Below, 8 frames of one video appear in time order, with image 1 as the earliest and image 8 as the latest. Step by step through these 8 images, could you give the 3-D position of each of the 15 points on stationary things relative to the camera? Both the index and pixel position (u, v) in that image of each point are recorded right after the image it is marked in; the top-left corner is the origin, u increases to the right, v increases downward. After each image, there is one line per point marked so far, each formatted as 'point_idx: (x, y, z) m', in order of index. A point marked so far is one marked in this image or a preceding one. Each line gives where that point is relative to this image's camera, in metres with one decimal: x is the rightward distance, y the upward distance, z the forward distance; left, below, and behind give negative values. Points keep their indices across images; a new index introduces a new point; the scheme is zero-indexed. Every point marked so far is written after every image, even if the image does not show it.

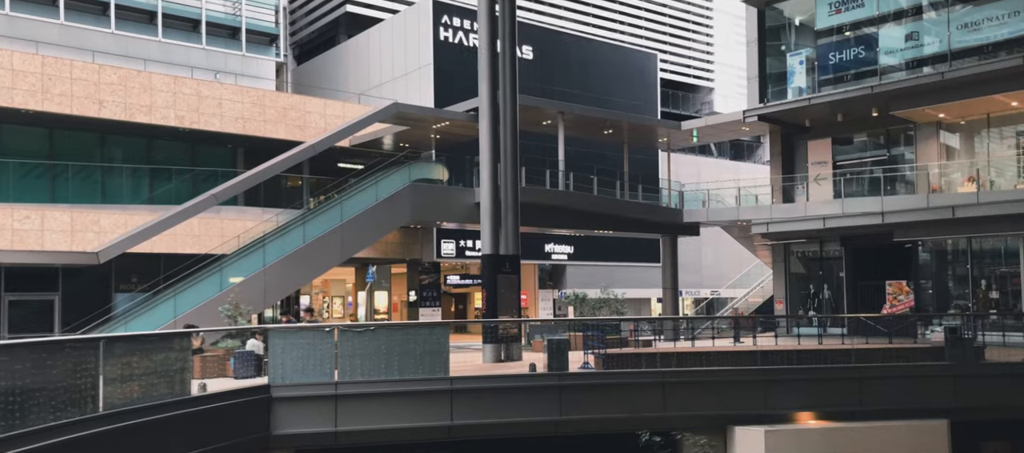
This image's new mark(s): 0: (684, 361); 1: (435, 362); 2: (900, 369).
0: (+2.9, -2.3, +16.1) m
1: (-1.2, -2.2, +14.7) m
2: (+6.9, -2.5, +16.7) m
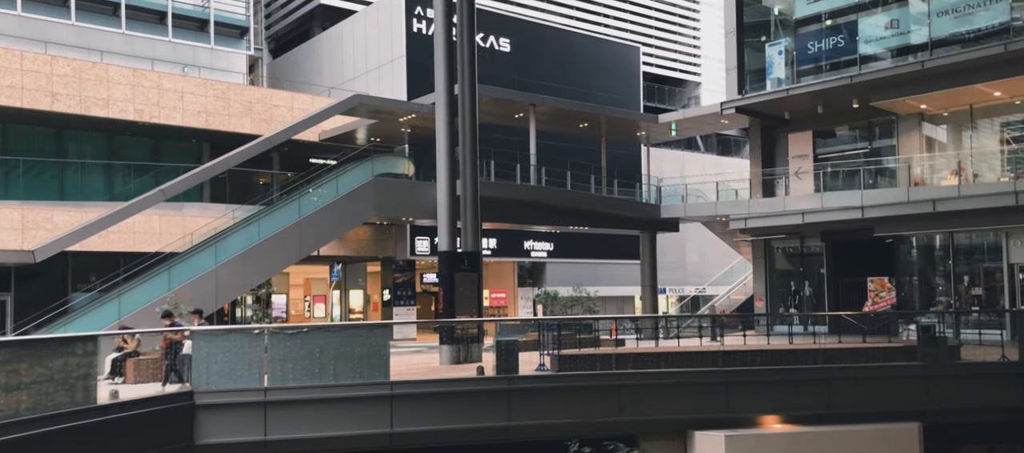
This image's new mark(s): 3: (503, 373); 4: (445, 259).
0: (+2.1, -2.2, +15.2) m
1: (-2.1, -2.1, +13.8) m
2: (+6.1, -2.4, +15.8) m
3: (-0.1, -2.3, +14.5) m
4: (-1.4, -0.7, +19.1) m
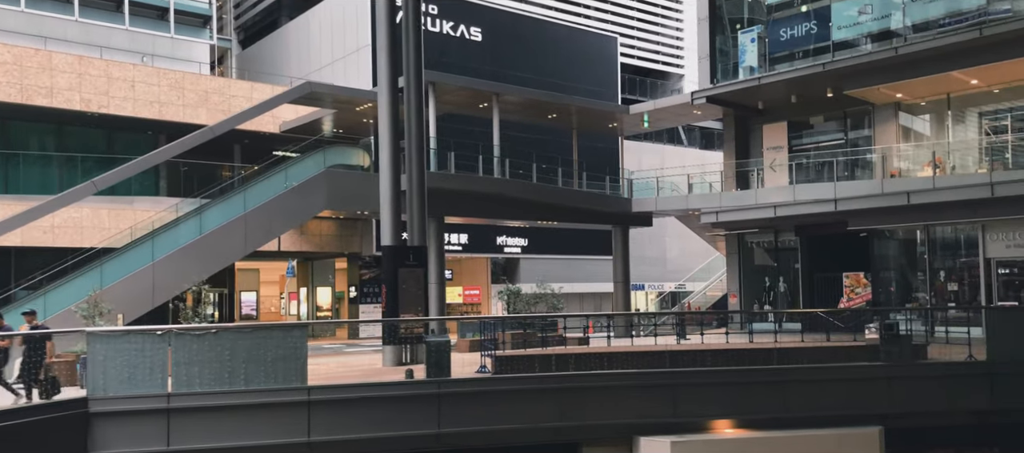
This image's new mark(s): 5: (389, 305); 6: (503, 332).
0: (+1.1, -2.1, +14.3) m
1: (-3.1, -2.0, +12.8) m
2: (+5.0, -2.3, +14.9) m
3: (-1.1, -2.2, +13.5) m
4: (-2.4, -0.5, +18.1) m
5: (-2.4, -1.6, +18.0) m
6: (-0.1, -1.6, +14.0) m
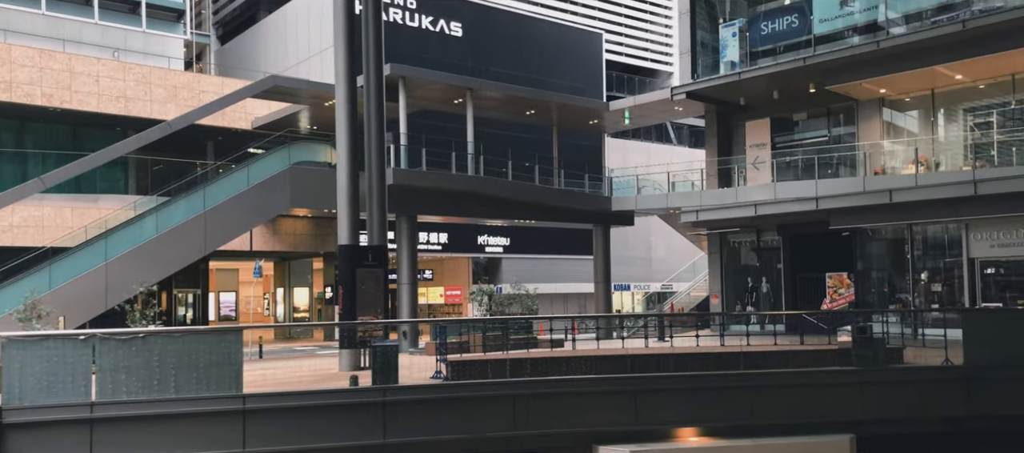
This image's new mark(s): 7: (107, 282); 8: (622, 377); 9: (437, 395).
0: (+0.4, -2.1, +13.5) m
1: (-3.8, -1.9, +12.1) m
2: (+4.3, -2.3, +14.2) m
3: (-1.8, -2.2, +12.8) m
4: (-3.1, -0.5, +17.4) m
5: (-3.1, -1.6, +17.3) m
6: (-0.8, -1.6, +13.3) m
7: (-8.6, -1.1, +19.6) m
8: (+1.6, -2.2, +13.7) m
9: (-1.0, -2.3, +13.0) m
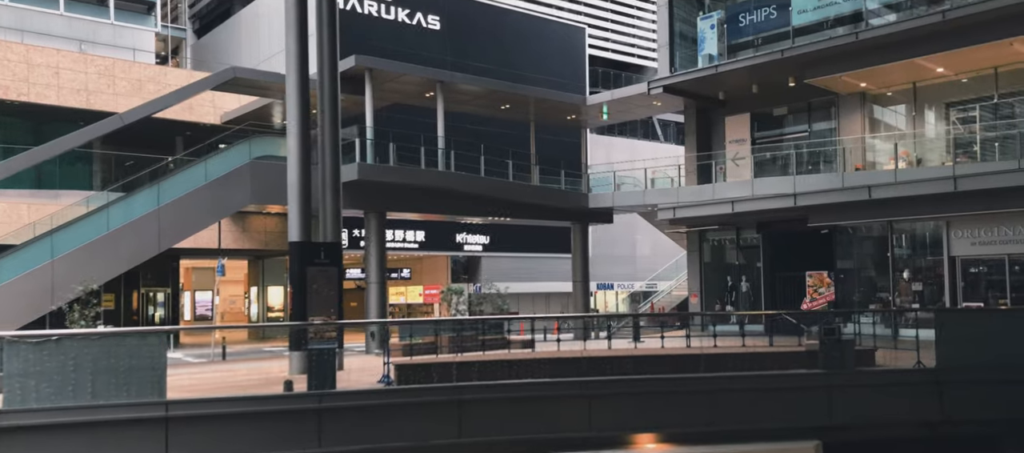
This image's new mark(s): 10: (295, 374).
0: (-0.3, -2.0, +12.8) m
1: (-4.5, -1.9, +11.3) m
2: (+3.6, -2.2, +13.5) m
3: (-2.5, -2.1, +12.0) m
4: (-3.9, -0.4, +16.6) m
5: (-3.9, -1.5, +16.6) m
6: (-1.6, -1.5, +12.5) m
7: (-9.3, -1.1, +18.8) m
8: (+0.9, -2.2, +13.0) m
9: (-1.8, -2.3, +12.2) m
10: (-2.9, -1.9, +12.0) m
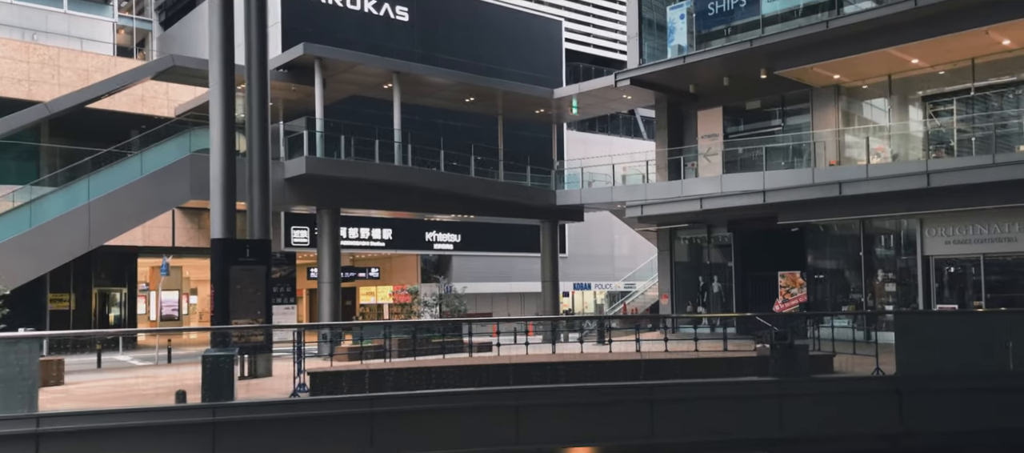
0: (-1.4, -1.9, +11.7) m
1: (-5.5, -1.8, +10.2) m
2: (+2.6, -2.2, +12.4) m
3: (-3.5, -2.0, +10.9) m
4: (-4.9, -0.4, +15.5) m
5: (-4.9, -1.4, +15.4) m
6: (-2.6, -1.4, +11.4) m
7: (-10.4, -1.0, +17.7) m
8: (-0.1, -2.1, +11.9) m
9: (-2.8, -2.2, +11.1) m
10: (-3.9, -1.8, +10.9) m
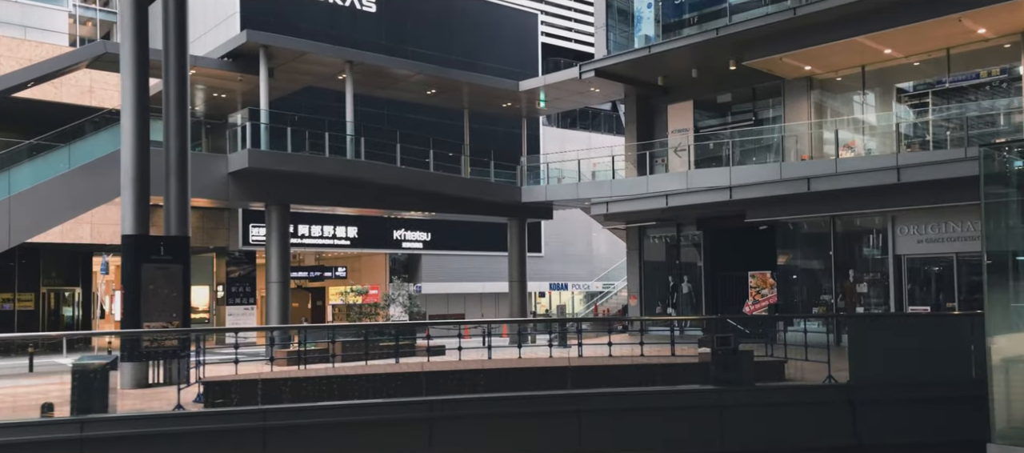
0: (-2.4, -1.9, +10.6) m
1: (-6.5, -1.7, +9.1) m
2: (+1.6, -2.1, +11.3) m
3: (-4.5, -2.0, +9.8) m
4: (-5.9, -0.3, +14.4) m
5: (-5.9, -1.3, +14.3) m
6: (-3.6, -1.4, +10.3) m
7: (-11.4, -0.9, +16.5) m
8: (-1.1, -2.0, +10.9) m
9: (-3.8, -2.2, +10.0) m
10: (-4.9, -1.8, +9.8) m
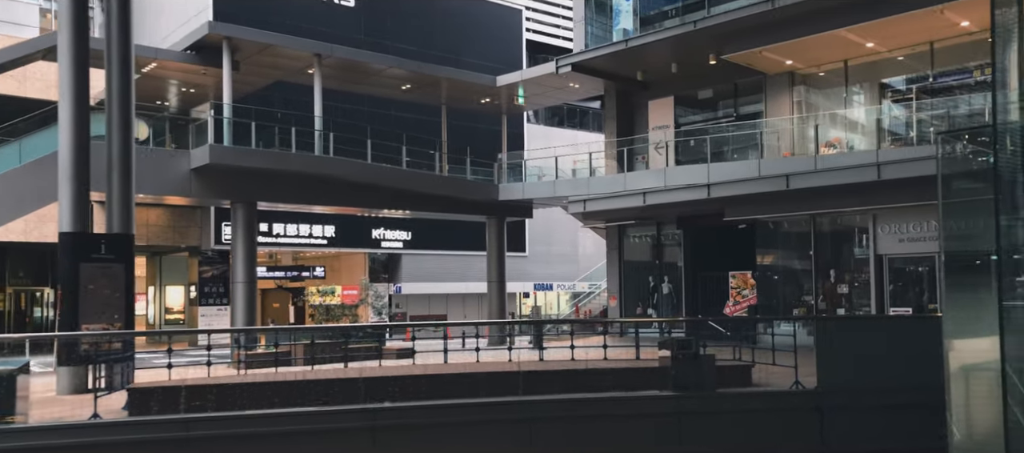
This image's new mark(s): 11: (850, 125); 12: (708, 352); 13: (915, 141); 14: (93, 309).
0: (-3.0, -1.8, +9.9) m
1: (-7.1, -1.7, +8.4) m
2: (+1.0, -2.1, +10.7) m
3: (-5.1, -1.9, +9.1) m
4: (-6.5, -0.2, +13.7) m
5: (-6.6, -1.3, +13.6) m
6: (-4.2, -1.3, +9.6) m
7: (-12.0, -0.8, +15.8) m
8: (-1.8, -2.0, +10.2) m
9: (-4.4, -2.1, +9.3) m
10: (-5.5, -1.7, +9.1) m
11: (+6.9, +2.0, +19.2) m
12: (+2.3, -1.5, +10.9) m
13: (+7.8, +1.7, +18.1) m
14: (-6.2, -1.2, +13.7) m
